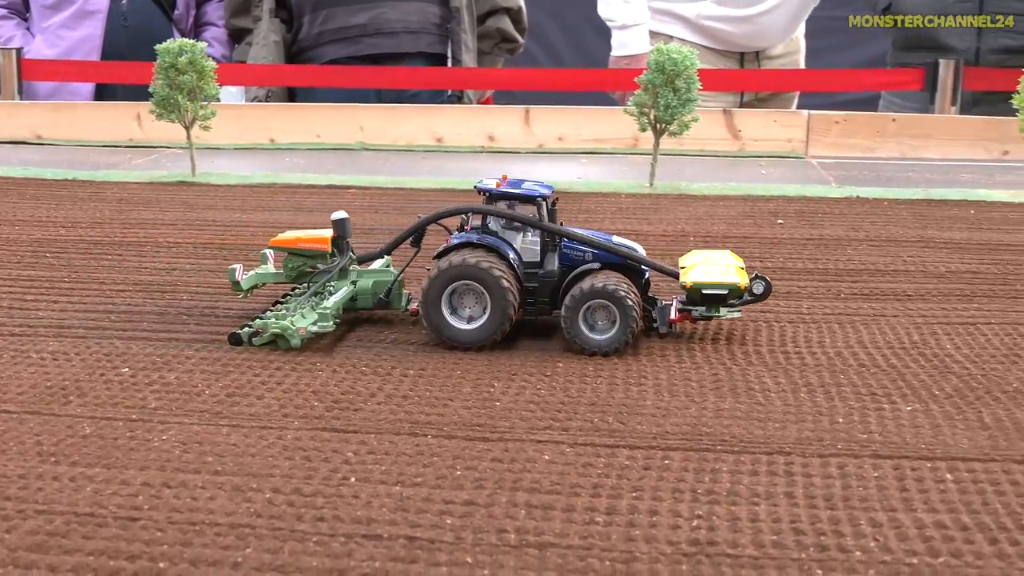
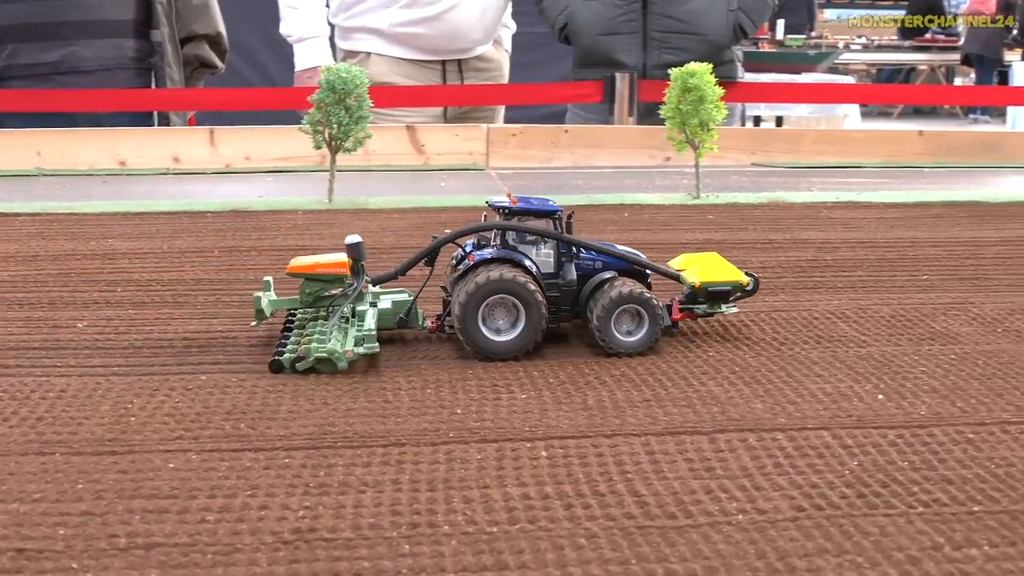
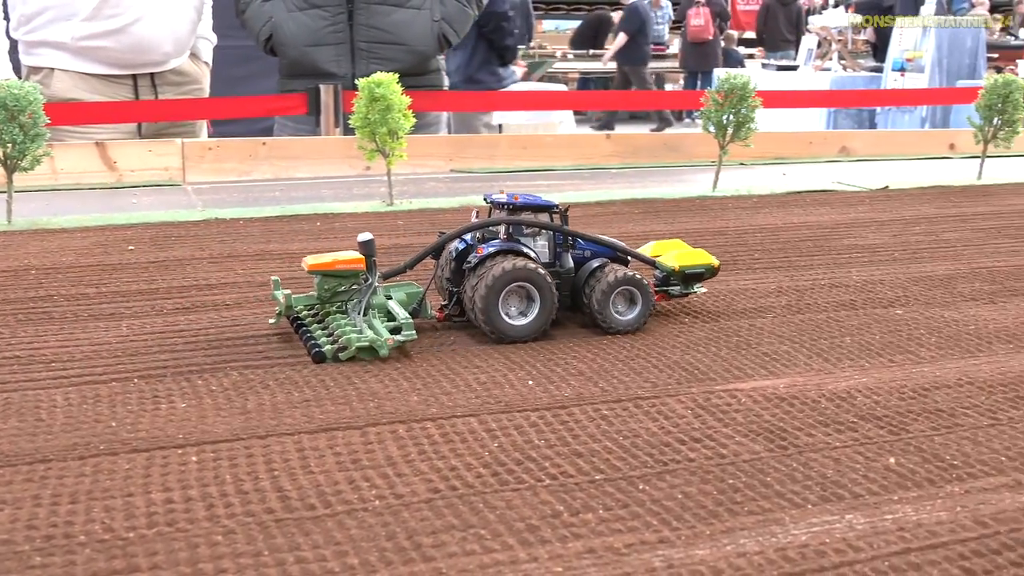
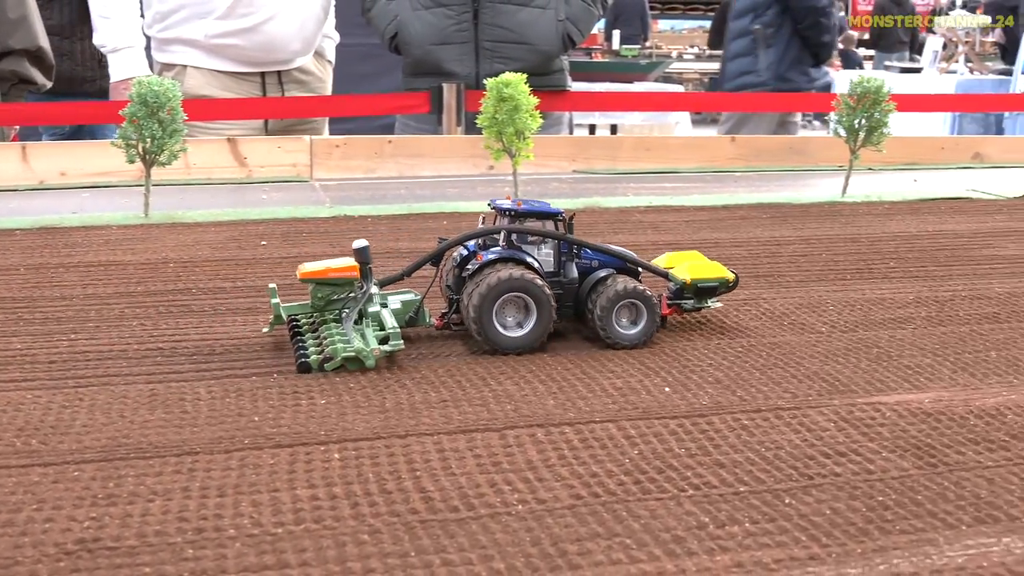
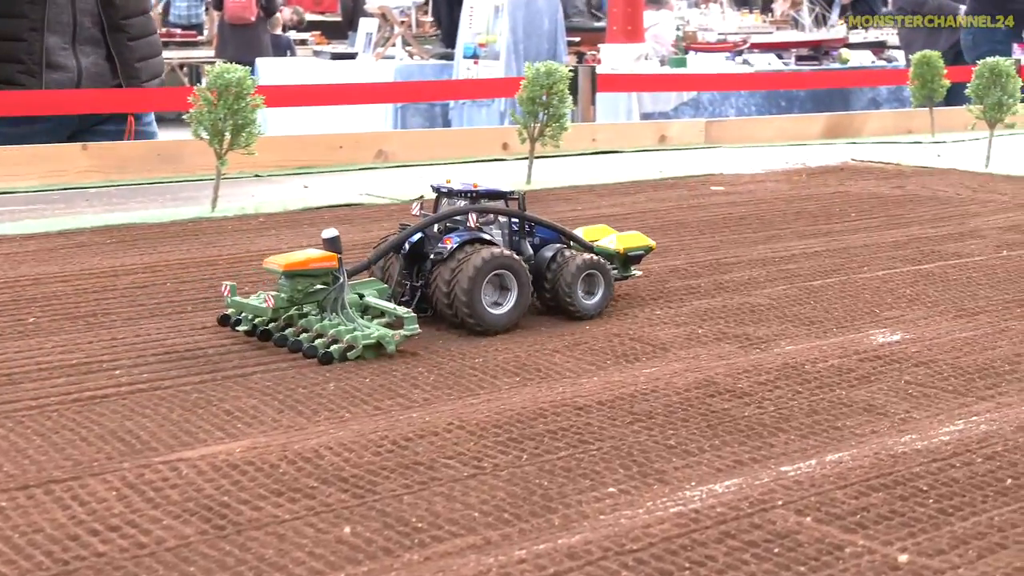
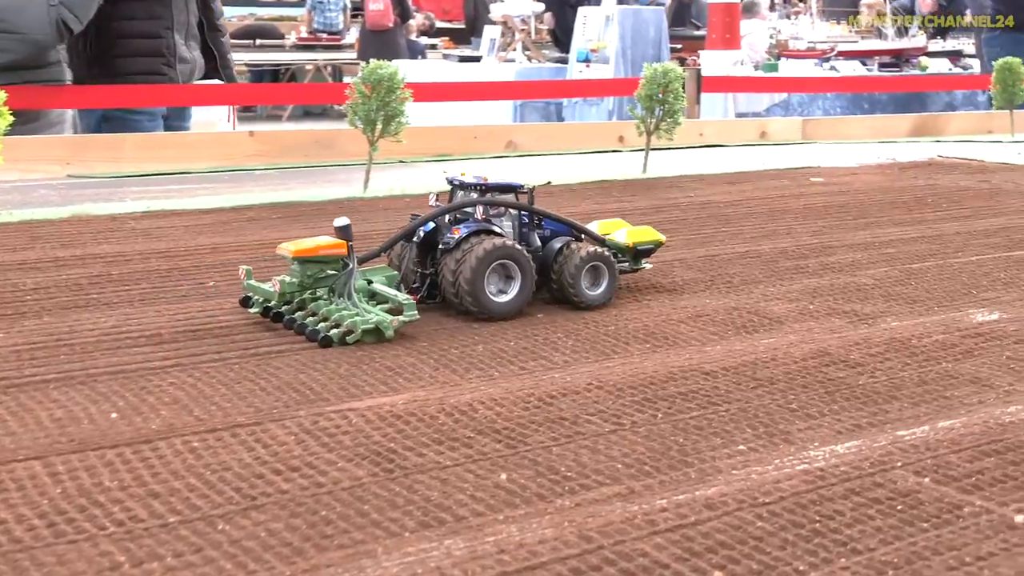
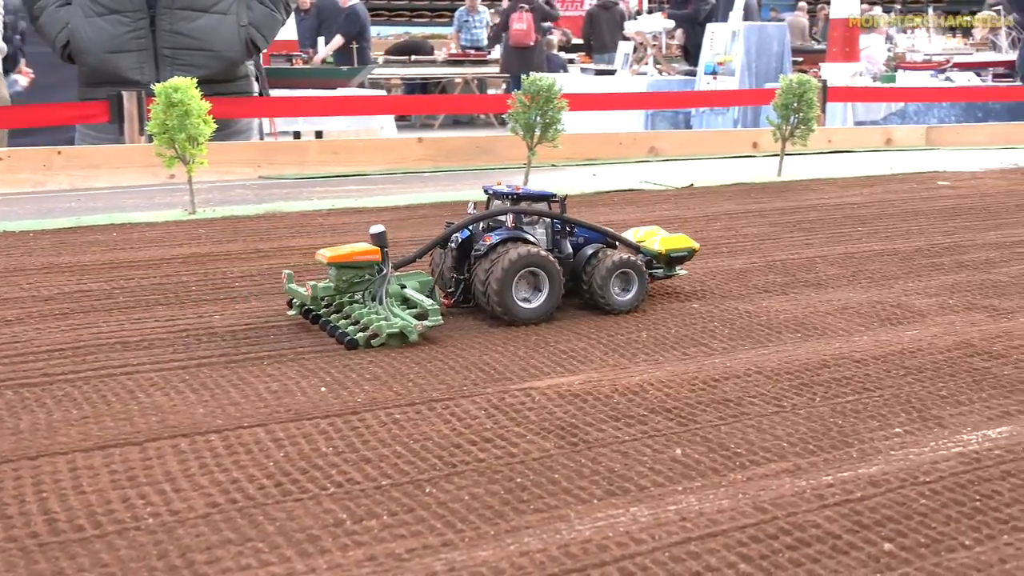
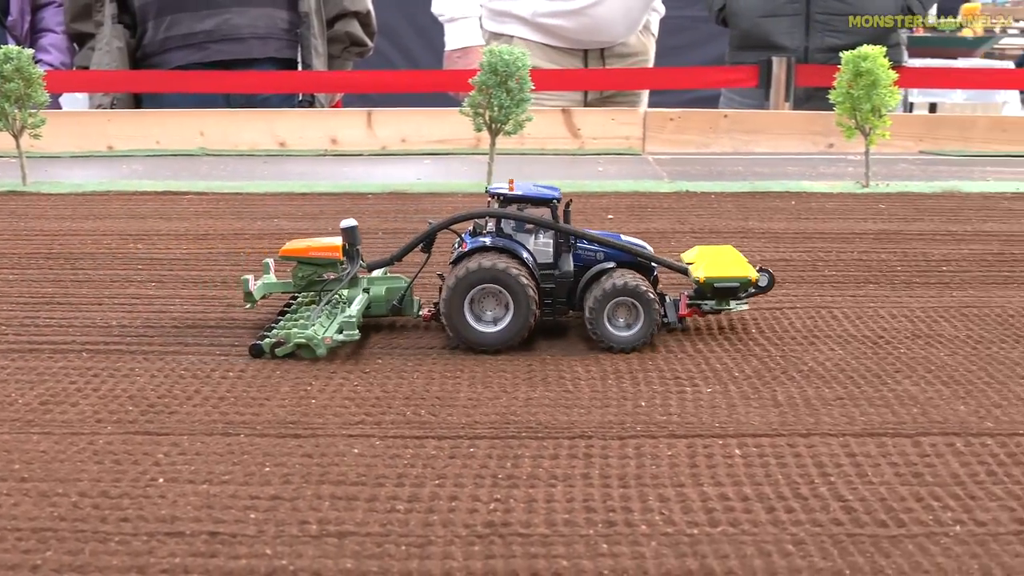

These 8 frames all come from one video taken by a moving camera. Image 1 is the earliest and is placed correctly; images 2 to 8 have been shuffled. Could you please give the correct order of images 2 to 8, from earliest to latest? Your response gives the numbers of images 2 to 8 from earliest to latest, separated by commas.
8, 2, 4, 3, 7, 6, 5
